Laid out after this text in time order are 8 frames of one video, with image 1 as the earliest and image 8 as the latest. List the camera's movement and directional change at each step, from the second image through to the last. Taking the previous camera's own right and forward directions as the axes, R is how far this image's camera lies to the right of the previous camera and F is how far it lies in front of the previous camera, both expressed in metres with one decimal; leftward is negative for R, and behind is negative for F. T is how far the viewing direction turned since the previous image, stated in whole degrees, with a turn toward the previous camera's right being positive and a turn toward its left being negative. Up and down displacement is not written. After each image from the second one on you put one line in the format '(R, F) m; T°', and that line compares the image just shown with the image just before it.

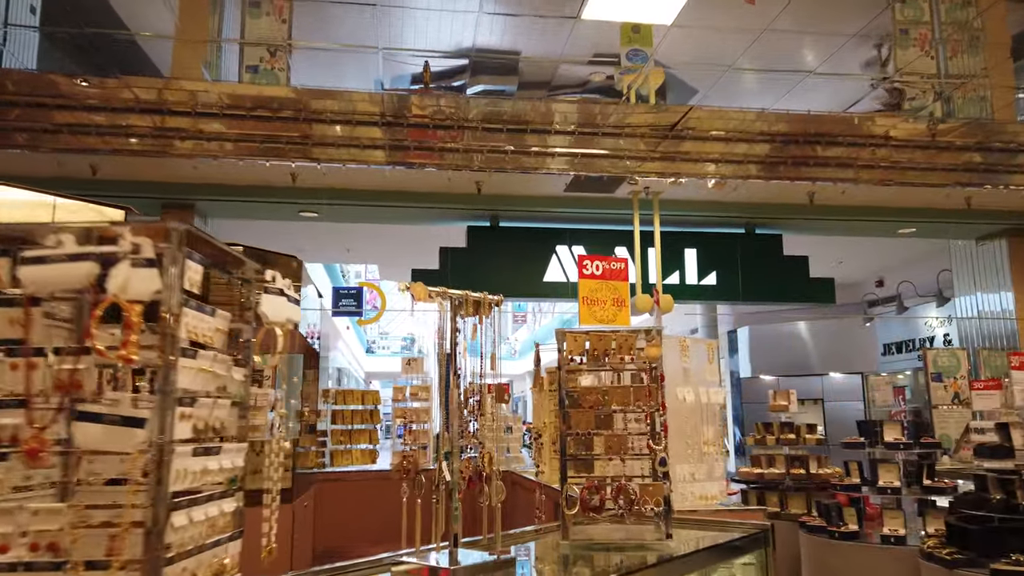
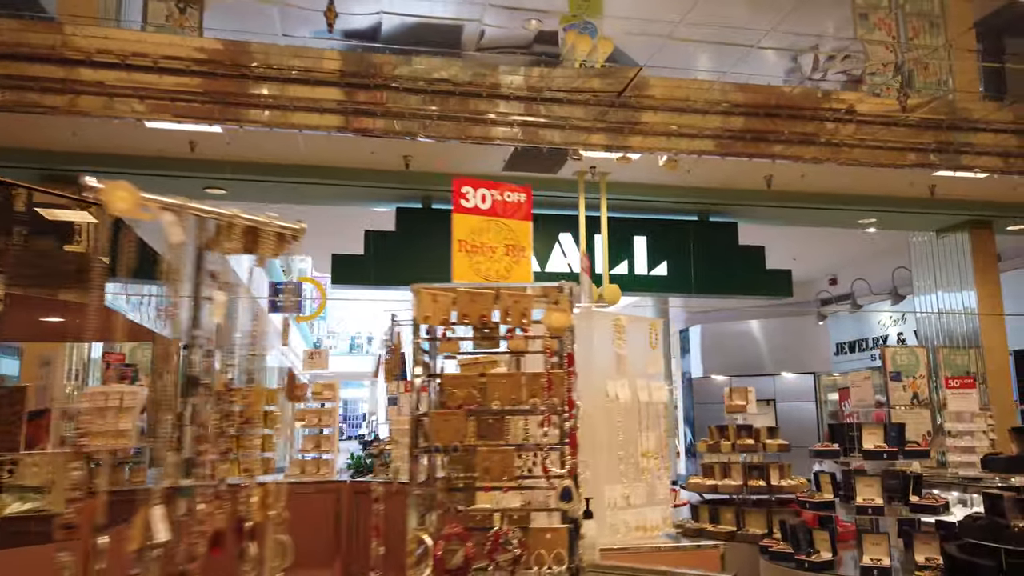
(+0.2, +0.6) m; +3°
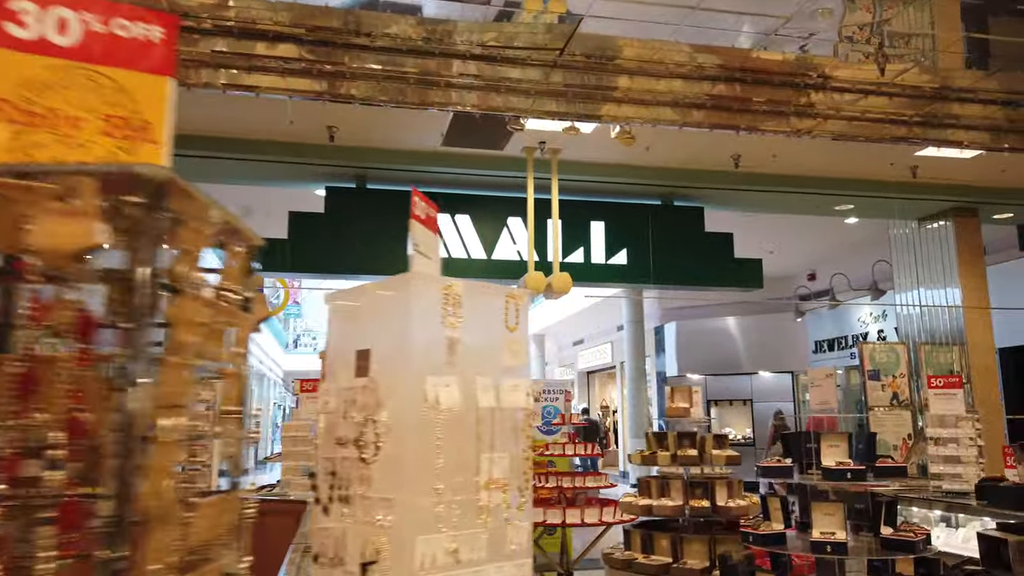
(+0.3, +0.5) m; +1°
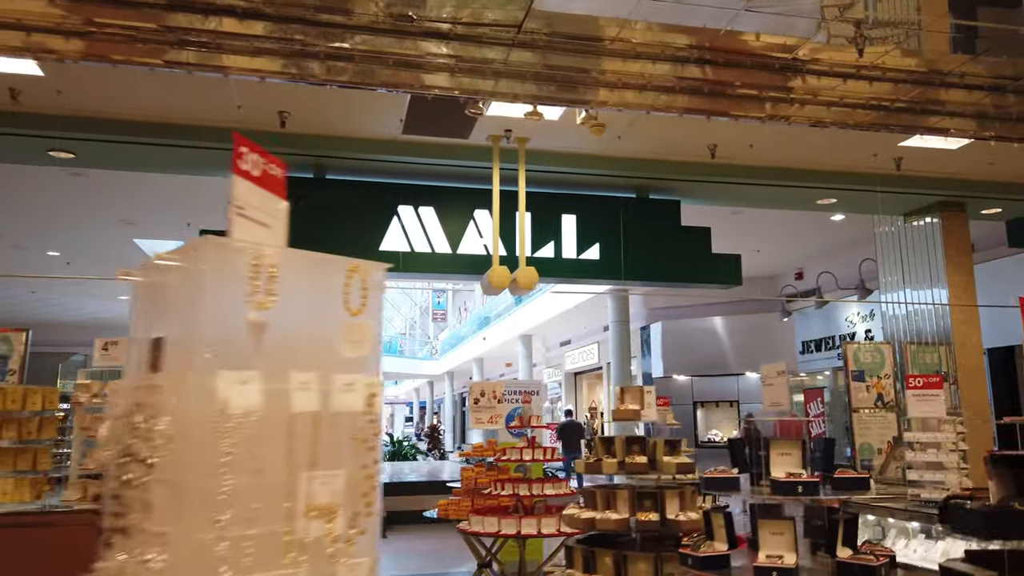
(+0.2, +0.2) m; 0°
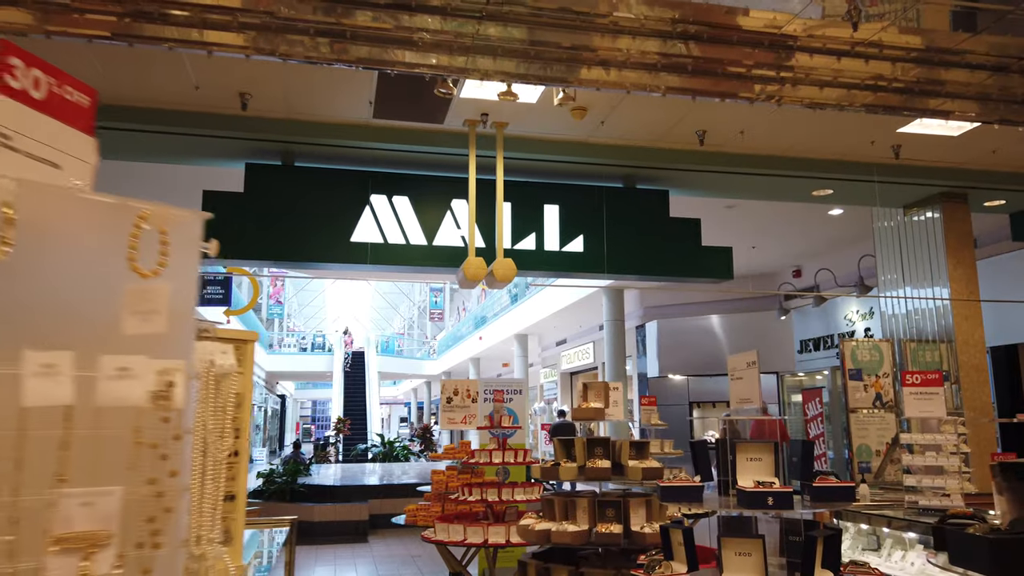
(+0.1, +0.2) m; 0°
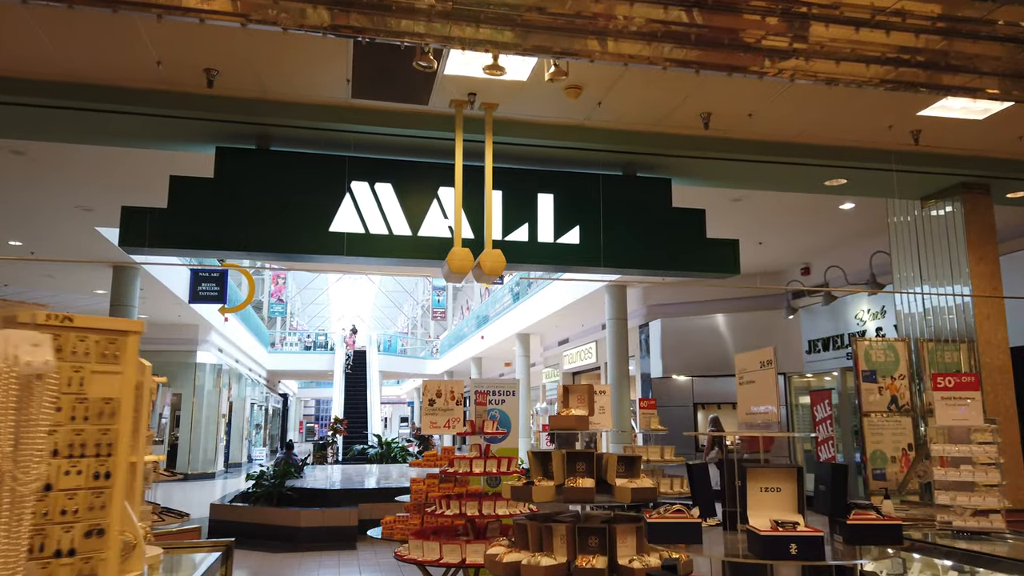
(+0.1, +0.3) m; 0°
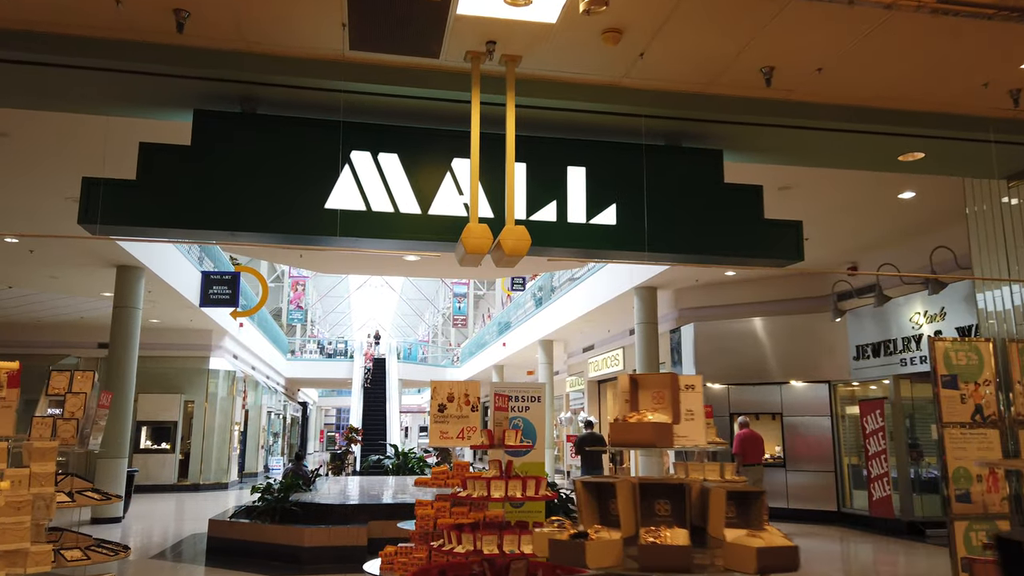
(0.0, +0.6) m; -2°
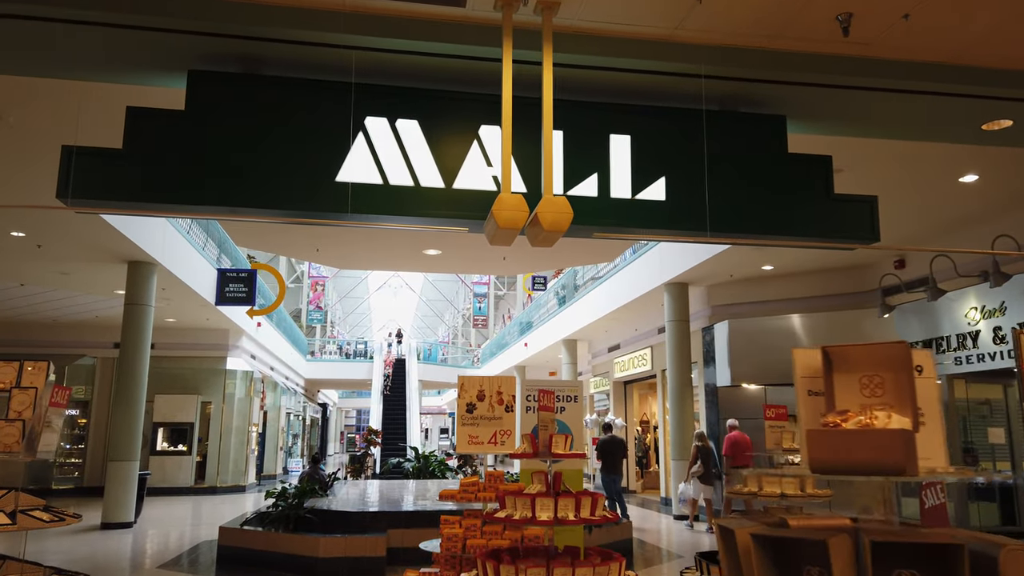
(-0.1, +0.5) m; -1°
